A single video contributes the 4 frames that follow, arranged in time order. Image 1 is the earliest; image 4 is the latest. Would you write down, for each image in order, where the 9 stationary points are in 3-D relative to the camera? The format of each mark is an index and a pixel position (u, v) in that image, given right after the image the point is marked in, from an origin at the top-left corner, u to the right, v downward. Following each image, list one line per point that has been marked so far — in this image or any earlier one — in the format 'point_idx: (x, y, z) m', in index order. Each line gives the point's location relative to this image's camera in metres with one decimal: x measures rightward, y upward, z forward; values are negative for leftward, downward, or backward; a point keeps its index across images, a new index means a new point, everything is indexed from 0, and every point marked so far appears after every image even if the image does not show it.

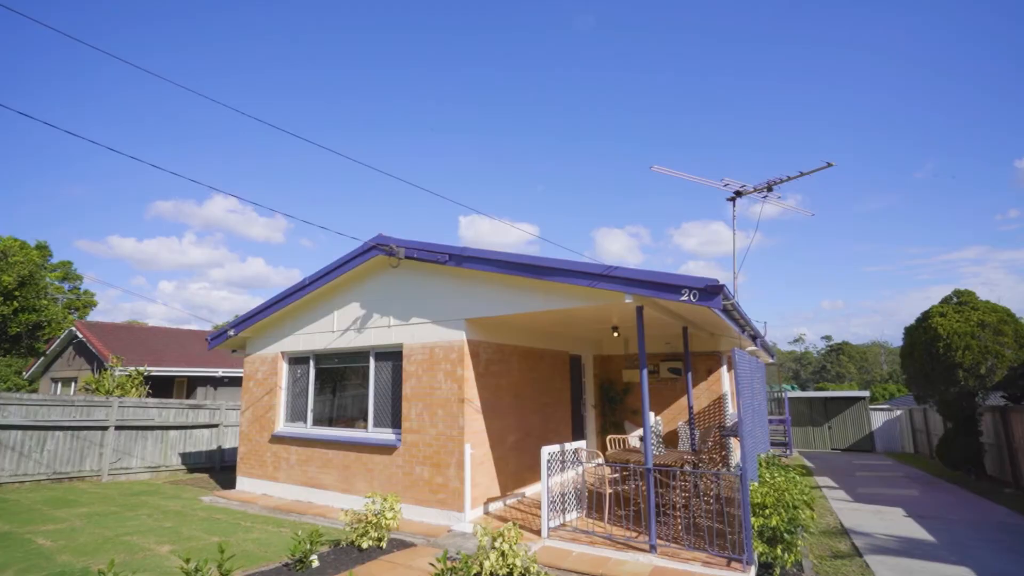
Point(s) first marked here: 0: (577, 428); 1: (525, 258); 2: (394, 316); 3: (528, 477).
0: (+1.4, -2.9, +9.7) m
1: (+0.2, +0.4, +6.5) m
2: (-2.0, -0.5, +7.9) m
3: (+0.3, -3.2, +8.0) m
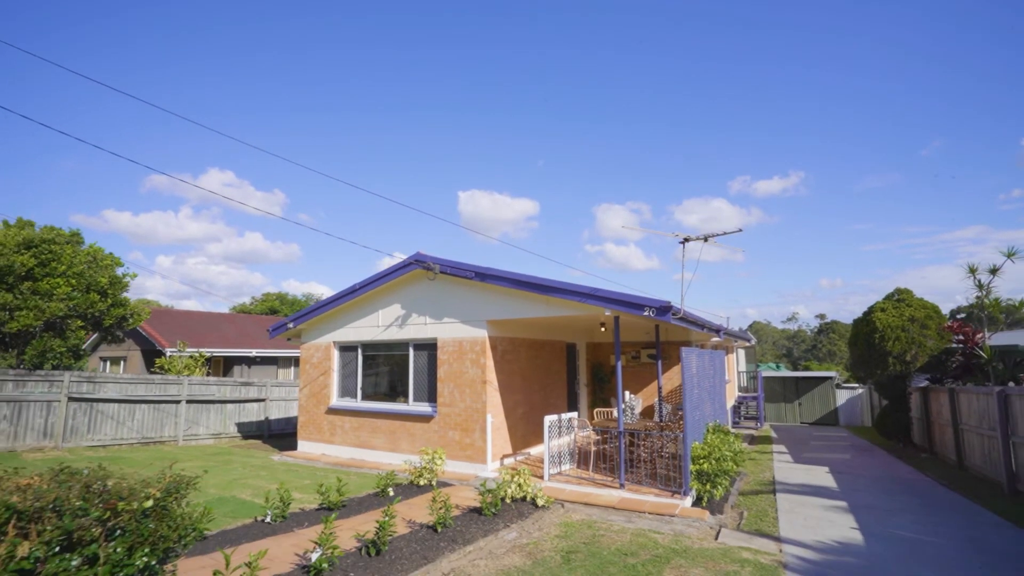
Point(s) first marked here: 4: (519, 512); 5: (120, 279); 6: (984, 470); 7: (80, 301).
0: (+1.6, -2.9, +12.0) m
1: (+0.4, +0.2, +8.6) m
2: (-1.8, -0.6, +10.0) m
3: (+0.5, -3.3, +10.3) m
4: (+0.1, -3.0, +6.3) m
5: (-12.3, +0.3, +14.8) m
6: (+9.7, -3.7, +9.7) m
7: (-12.2, -0.4, +13.6) m
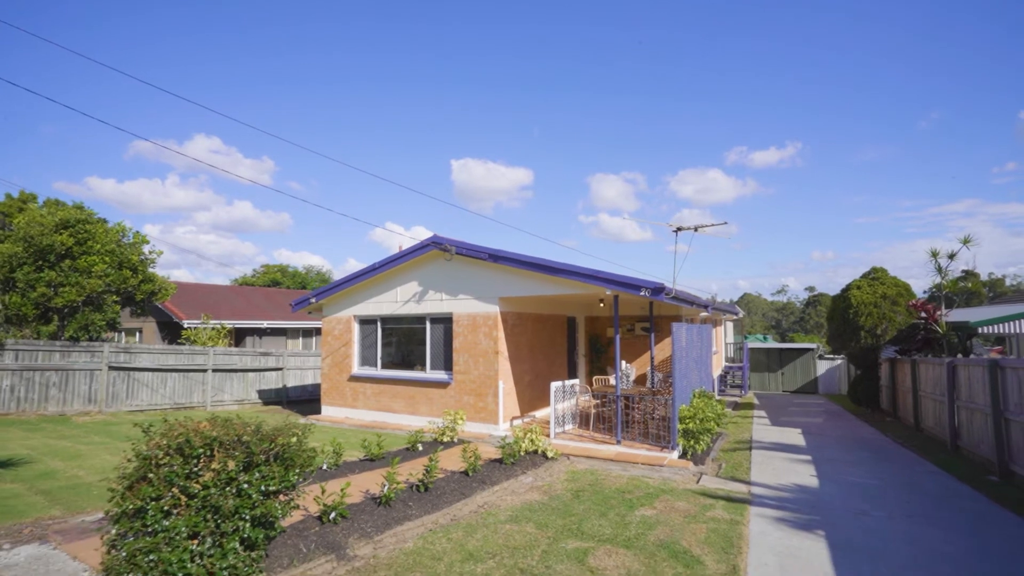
0: (+1.7, -2.3, +13.2) m
1: (+0.6, +0.6, +9.5) m
2: (-1.6, -0.1, +11.0) m
3: (+0.6, -2.8, +11.4) m
4: (+0.3, -2.8, +7.5) m
5: (-12.1, +1.1, +15.5) m
6: (+9.9, -3.3, +11.0) m
7: (-12.1, +0.4, +14.4) m
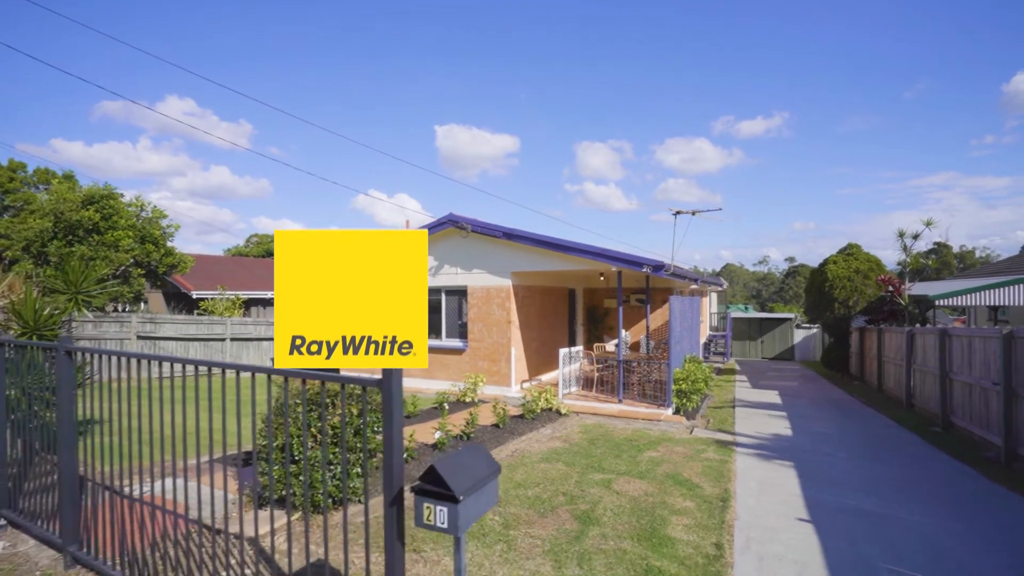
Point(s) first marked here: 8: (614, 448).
0: (+1.9, -1.6, +14.3) m
1: (+0.9, +1.1, +10.4) m
2: (-1.3, +0.5, +11.9) m
3: (+0.8, -2.2, +12.5) m
4: (+0.7, -2.4, +8.6) m
5: (-12.0, +2.0, +16.0) m
6: (+10.1, -2.7, +12.4) m
7: (-11.9, +1.2, +14.9) m
8: (+1.5, -2.3, +6.9) m
